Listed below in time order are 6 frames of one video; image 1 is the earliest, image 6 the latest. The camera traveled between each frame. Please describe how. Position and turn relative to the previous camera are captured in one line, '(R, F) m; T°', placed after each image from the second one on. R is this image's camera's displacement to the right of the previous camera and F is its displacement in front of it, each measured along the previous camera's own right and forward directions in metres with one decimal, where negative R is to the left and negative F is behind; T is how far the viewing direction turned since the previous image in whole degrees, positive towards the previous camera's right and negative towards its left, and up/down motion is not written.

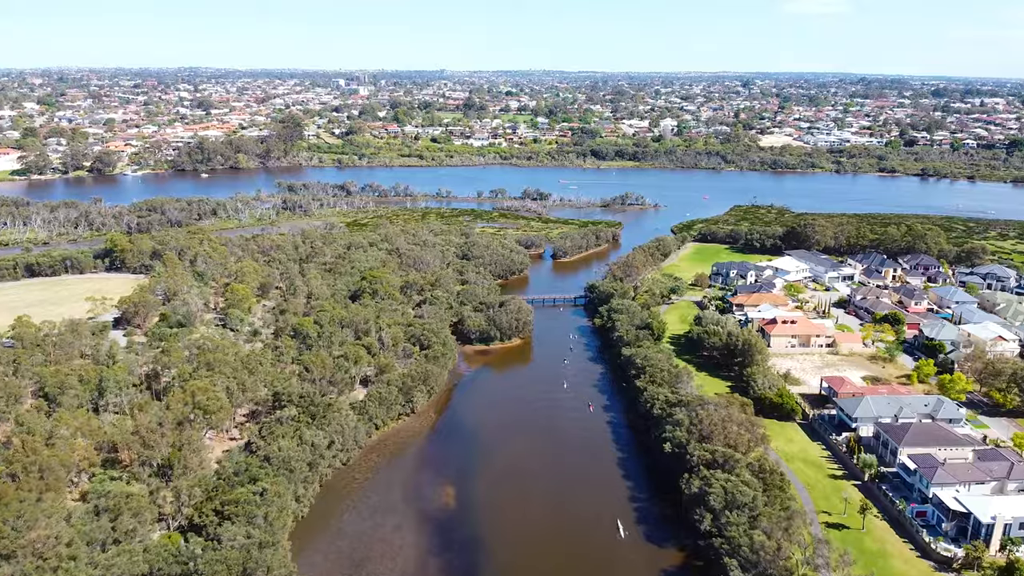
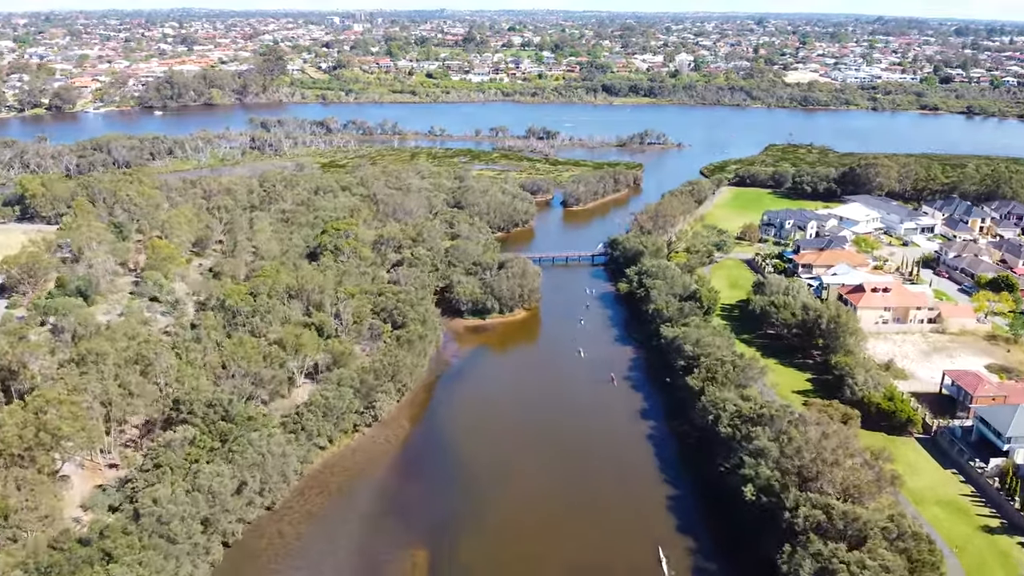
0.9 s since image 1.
(+0.1, +26.8) m; 0°
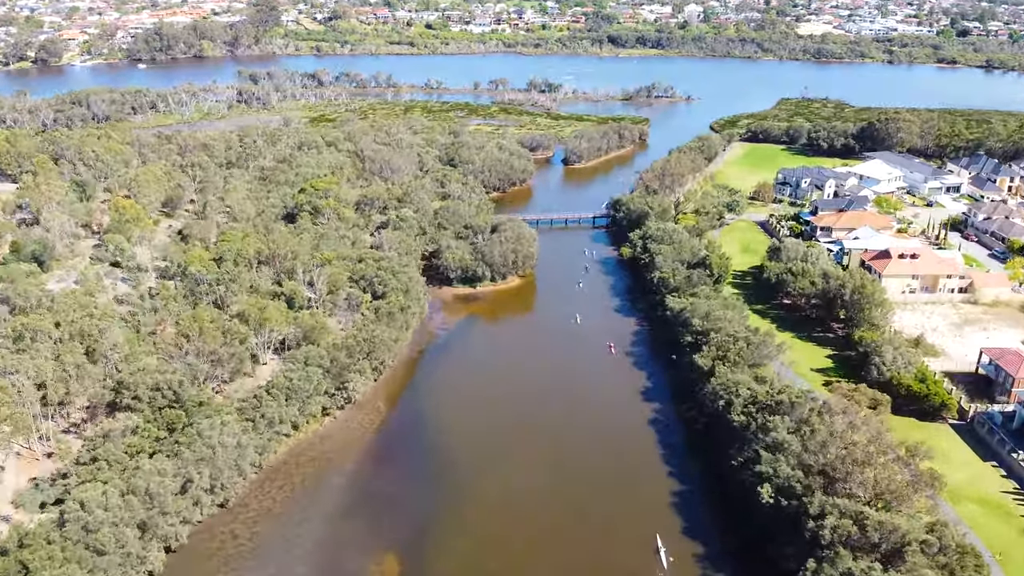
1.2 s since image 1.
(+1.2, +7.0) m; 0°
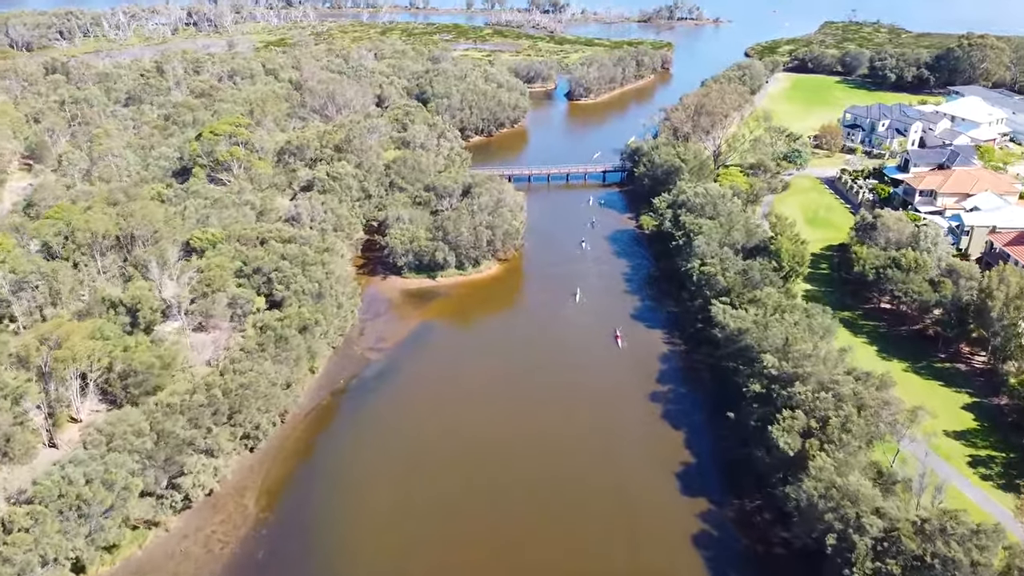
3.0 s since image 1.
(+2.4, +23.7) m; -1°
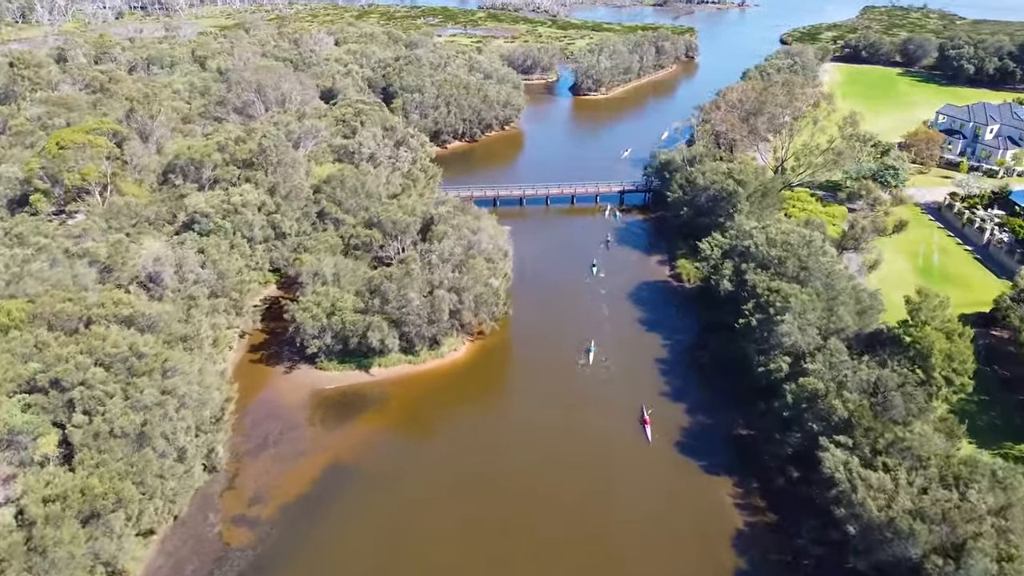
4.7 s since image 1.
(+1.2, +19.2) m; 0°
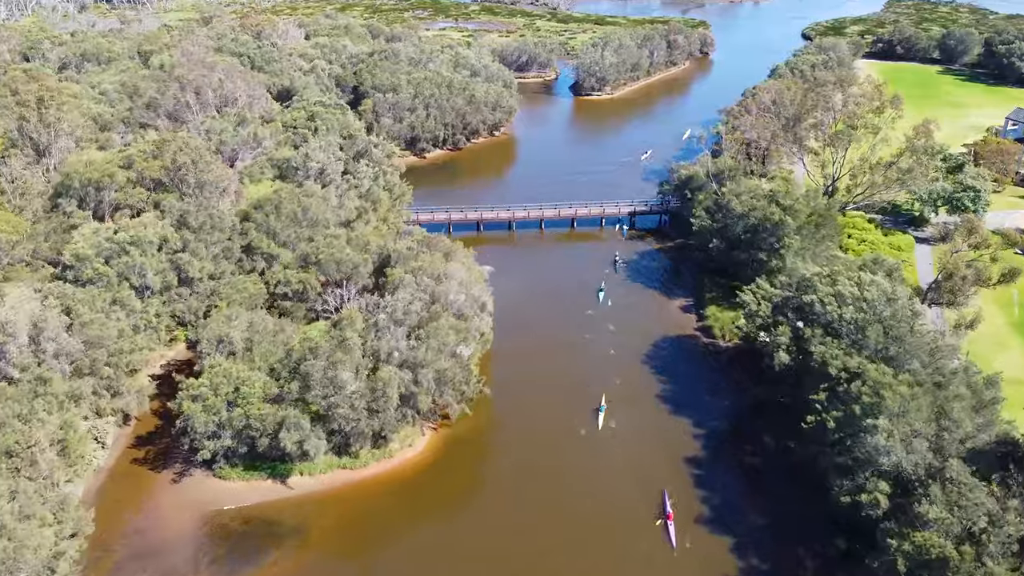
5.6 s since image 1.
(+0.9, +9.8) m; 0°
